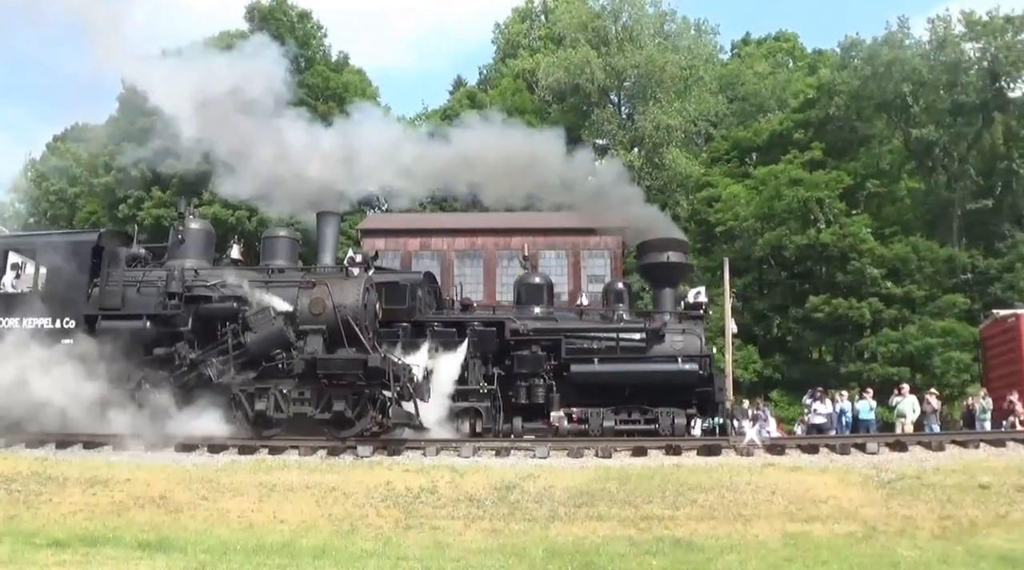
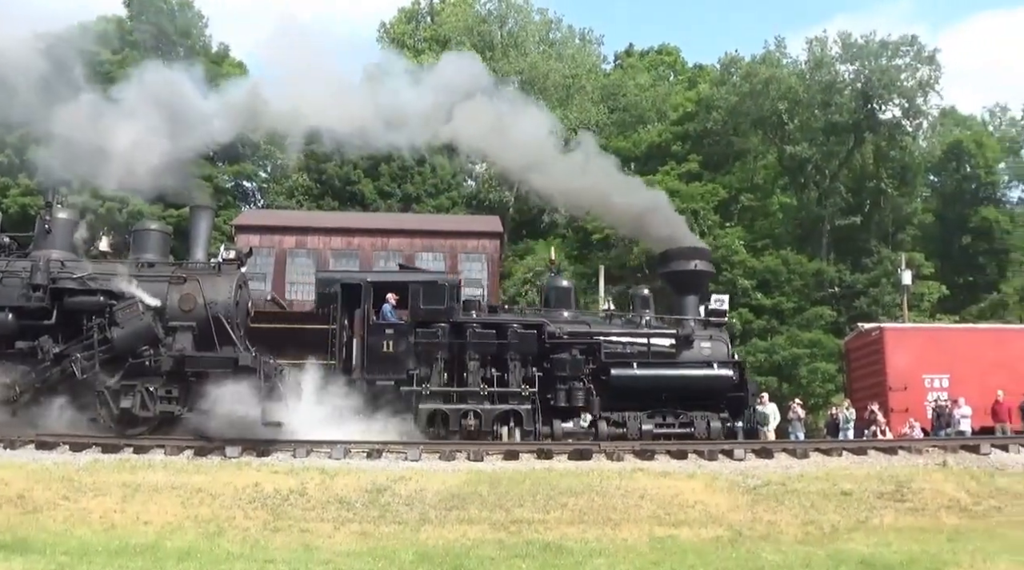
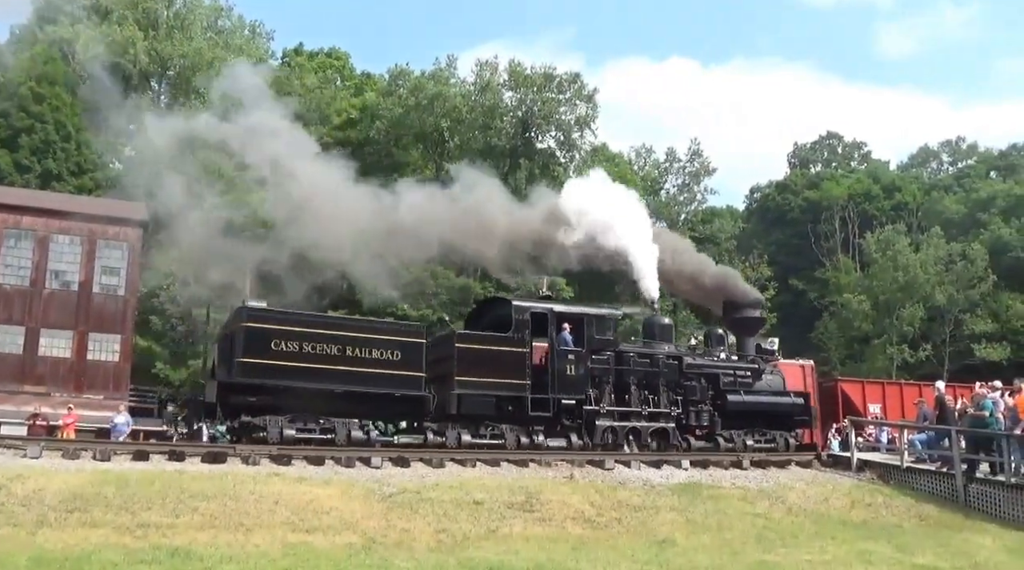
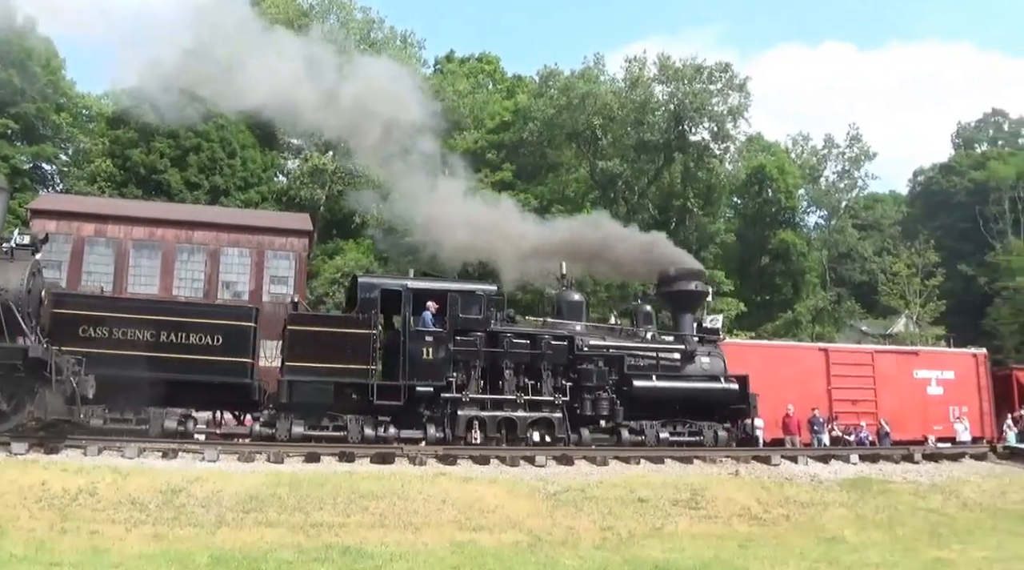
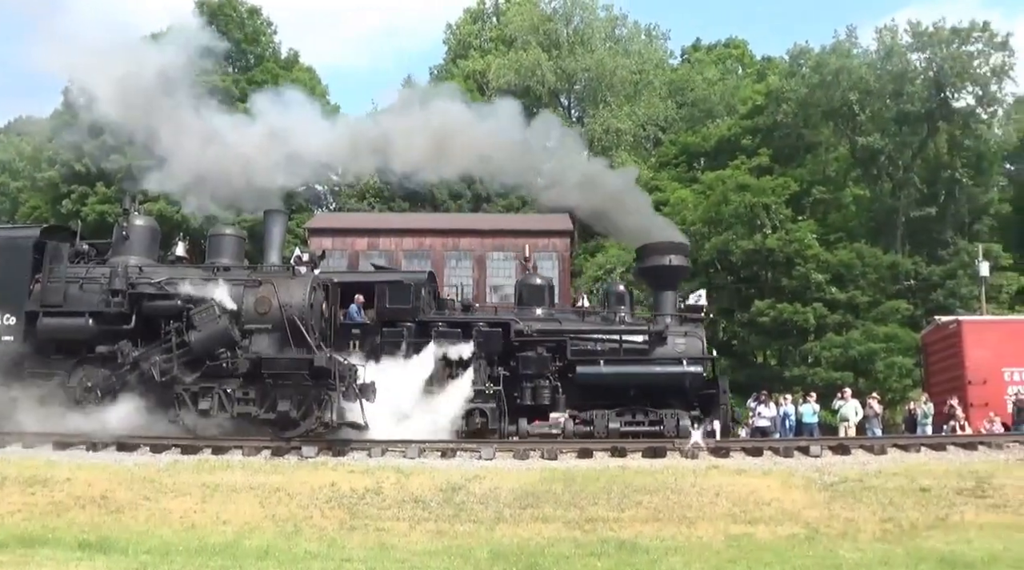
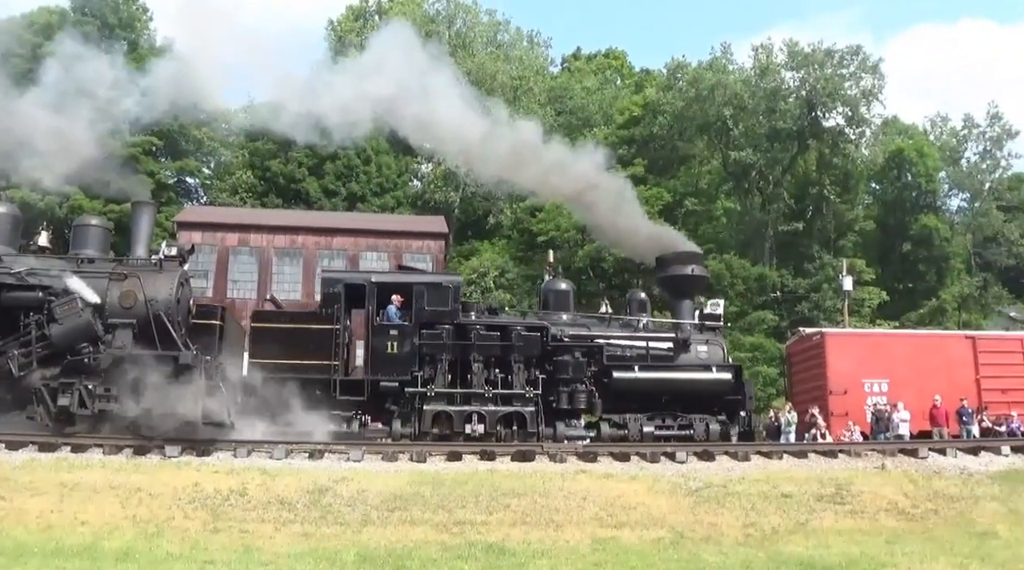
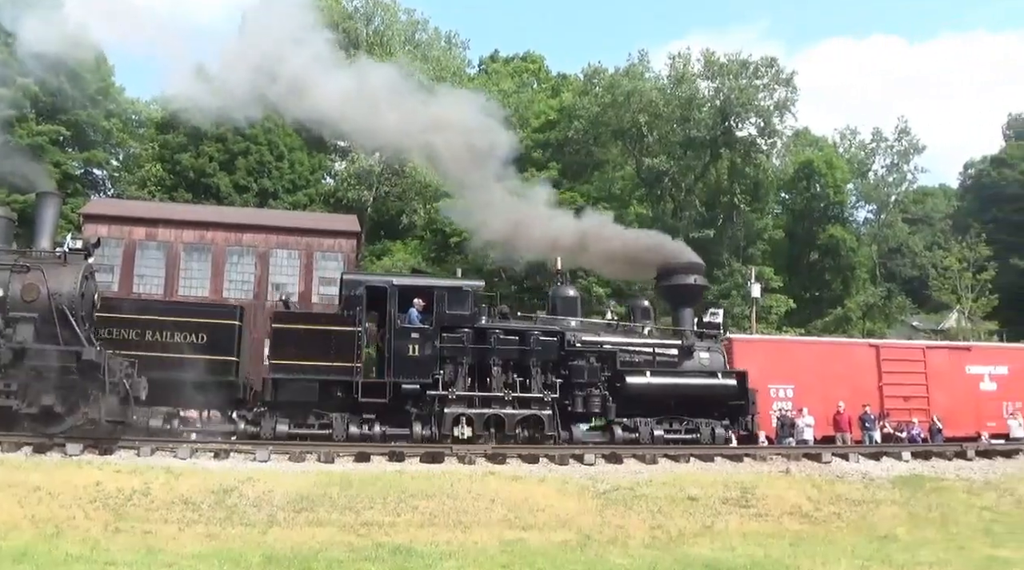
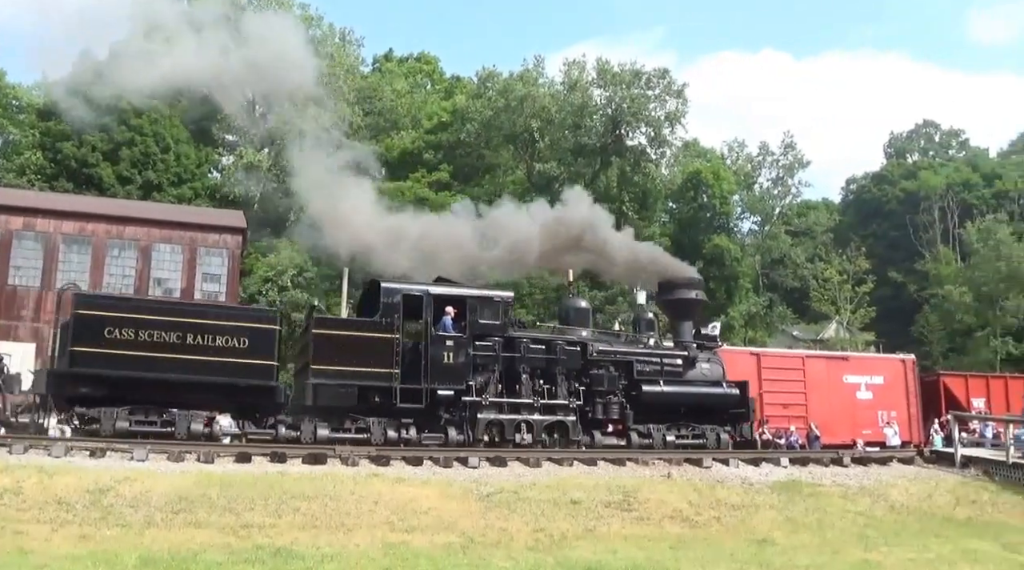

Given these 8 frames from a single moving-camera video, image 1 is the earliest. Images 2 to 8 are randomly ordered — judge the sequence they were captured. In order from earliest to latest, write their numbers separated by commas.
5, 2, 6, 7, 4, 8, 3
